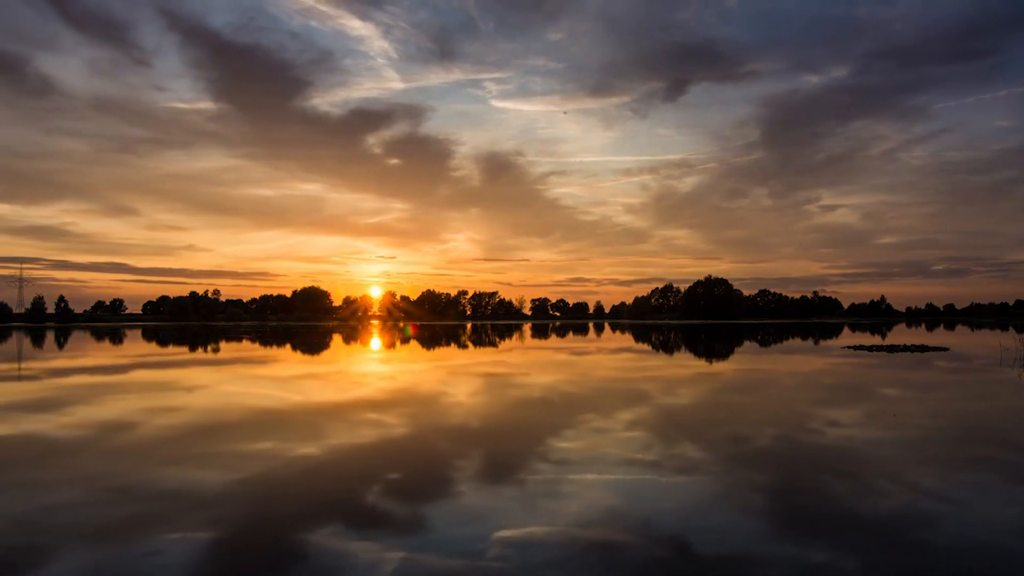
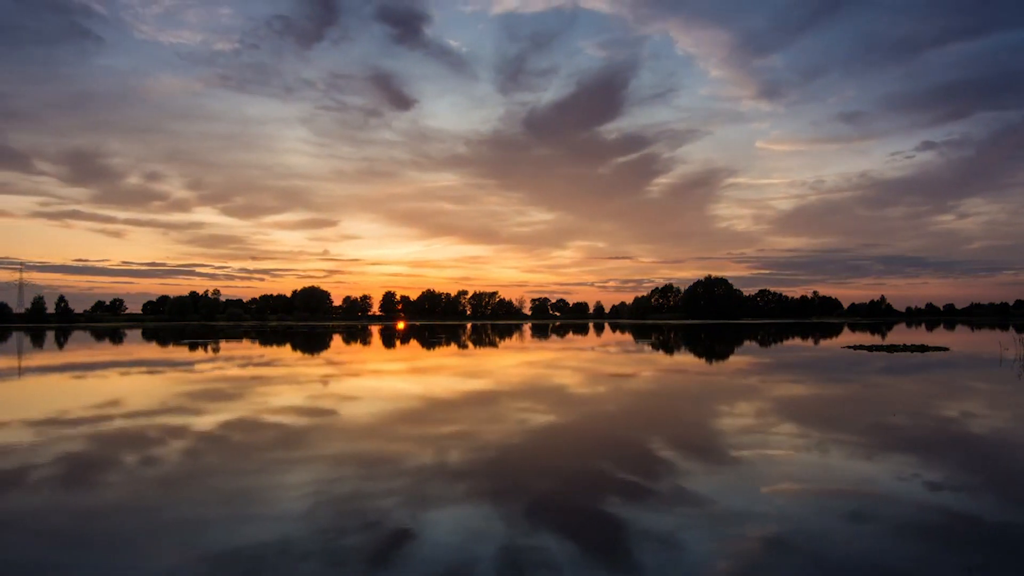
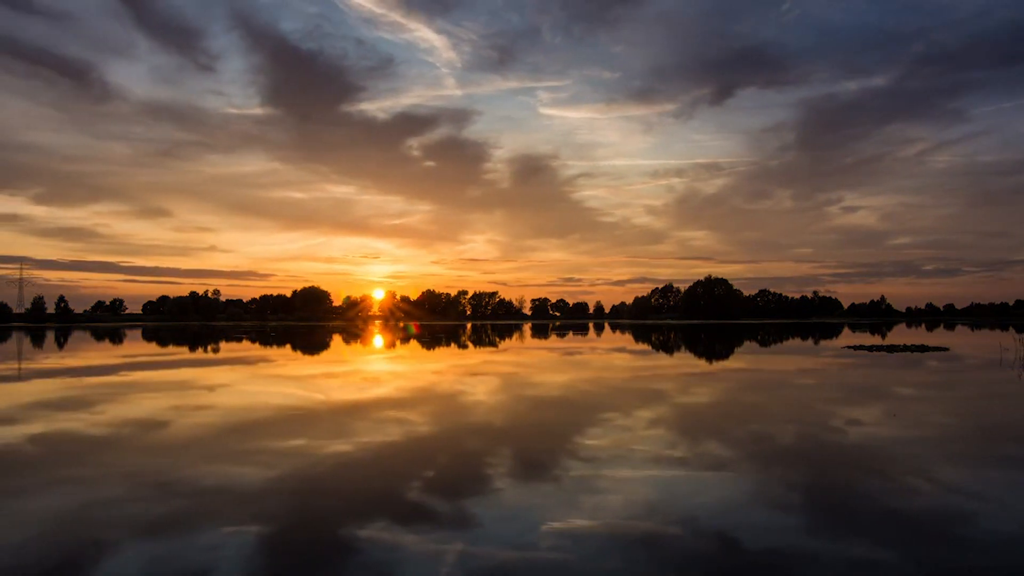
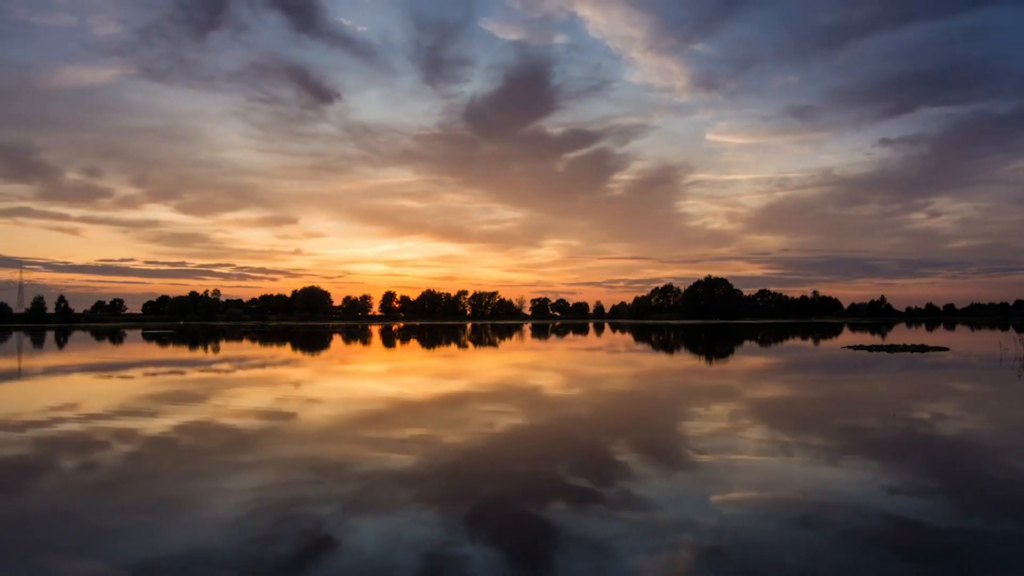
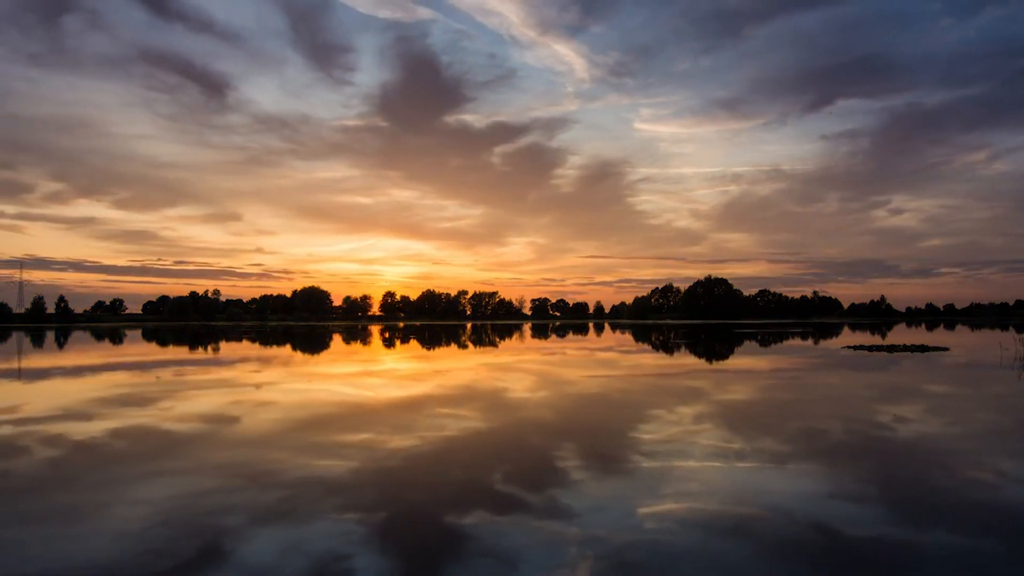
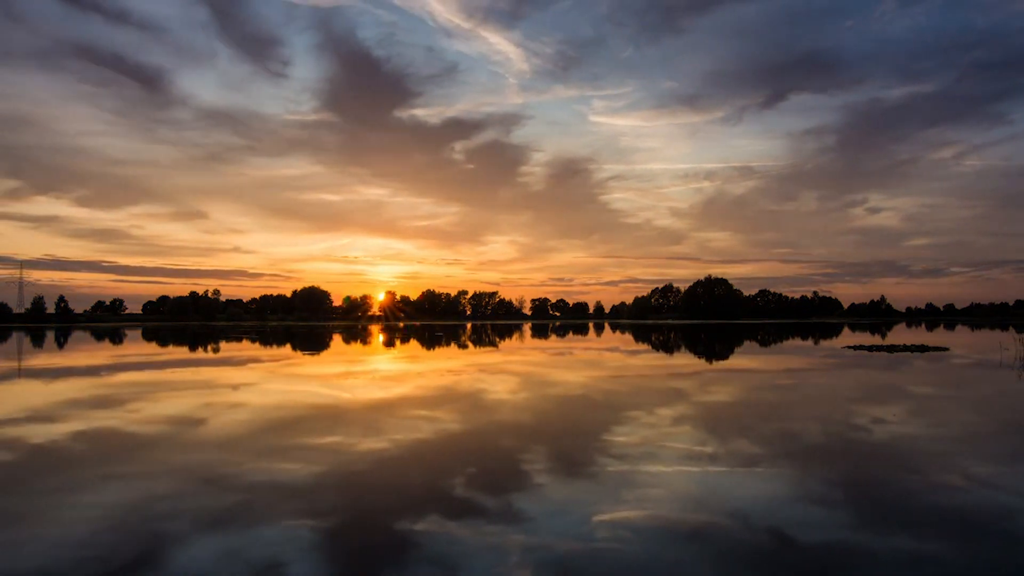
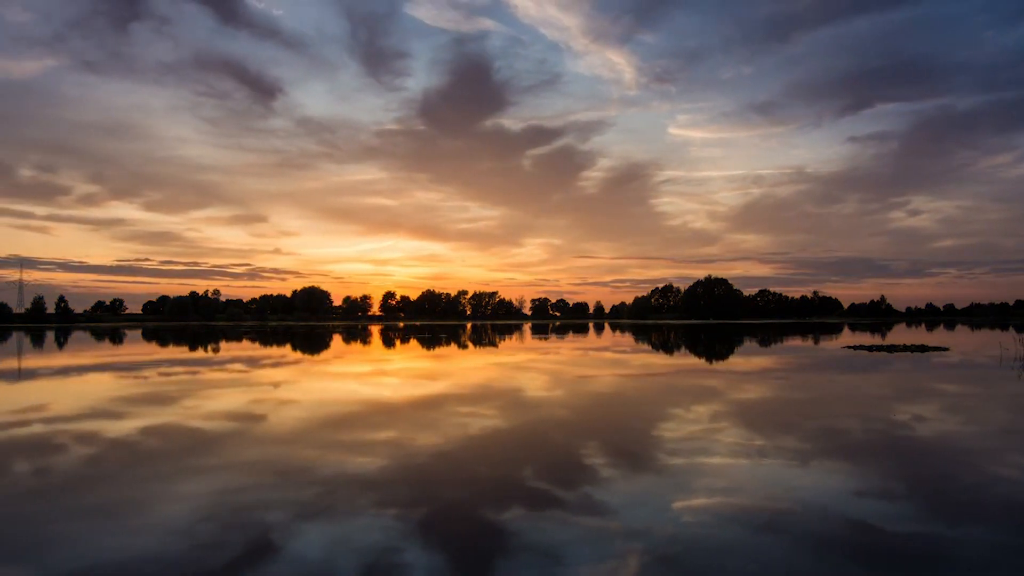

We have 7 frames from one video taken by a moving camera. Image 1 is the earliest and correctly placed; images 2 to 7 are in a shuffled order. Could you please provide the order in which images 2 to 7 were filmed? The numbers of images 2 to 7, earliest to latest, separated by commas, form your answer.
3, 6, 5, 7, 4, 2
